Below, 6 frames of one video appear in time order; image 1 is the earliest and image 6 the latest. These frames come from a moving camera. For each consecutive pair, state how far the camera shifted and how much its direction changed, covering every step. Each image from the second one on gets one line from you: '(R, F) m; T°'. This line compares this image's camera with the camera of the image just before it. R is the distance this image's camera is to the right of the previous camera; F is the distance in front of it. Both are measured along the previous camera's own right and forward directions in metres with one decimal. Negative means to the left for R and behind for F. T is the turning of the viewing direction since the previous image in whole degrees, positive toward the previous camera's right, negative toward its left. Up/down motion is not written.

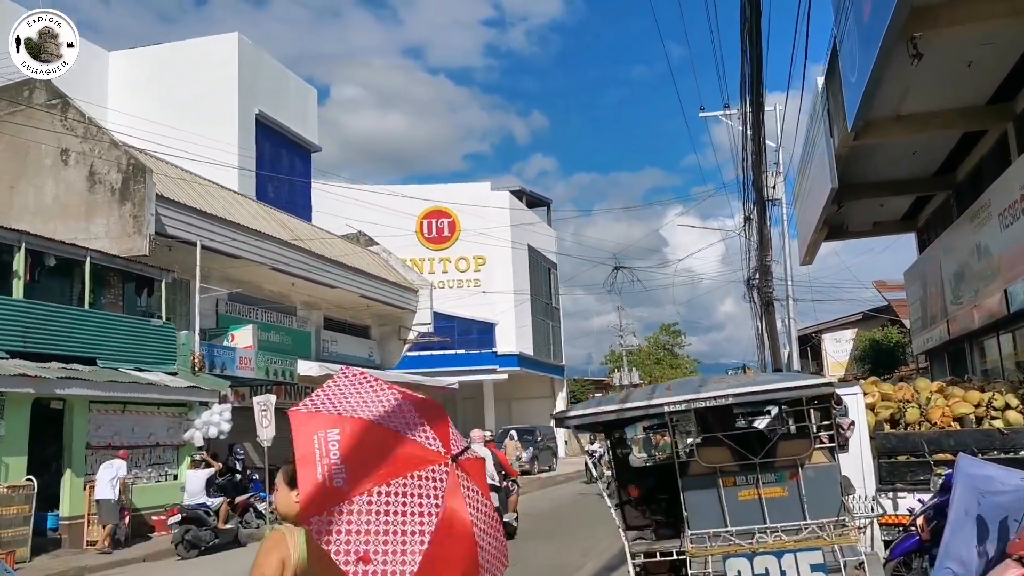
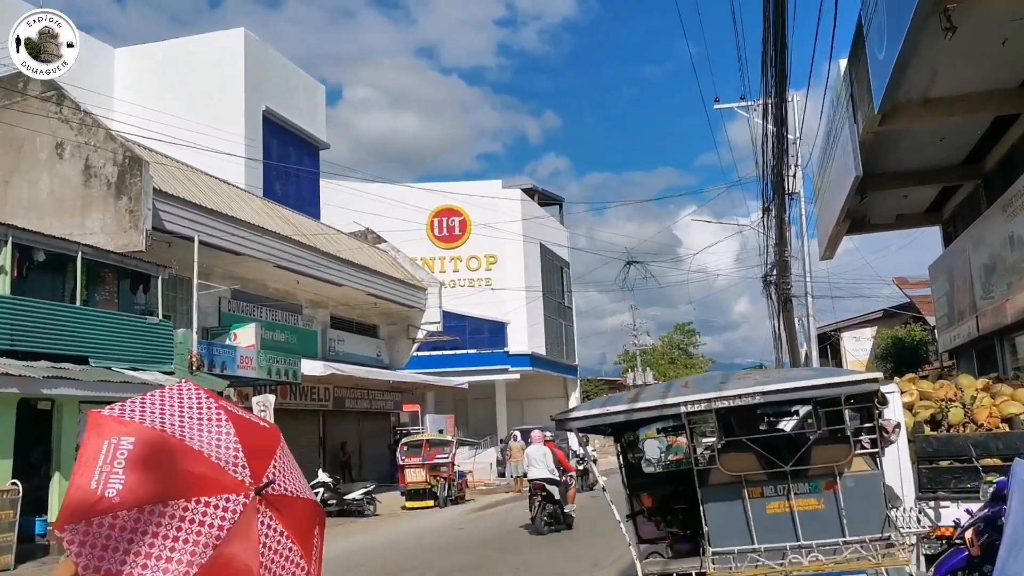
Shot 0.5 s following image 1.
(+0.1, +0.6) m; -1°
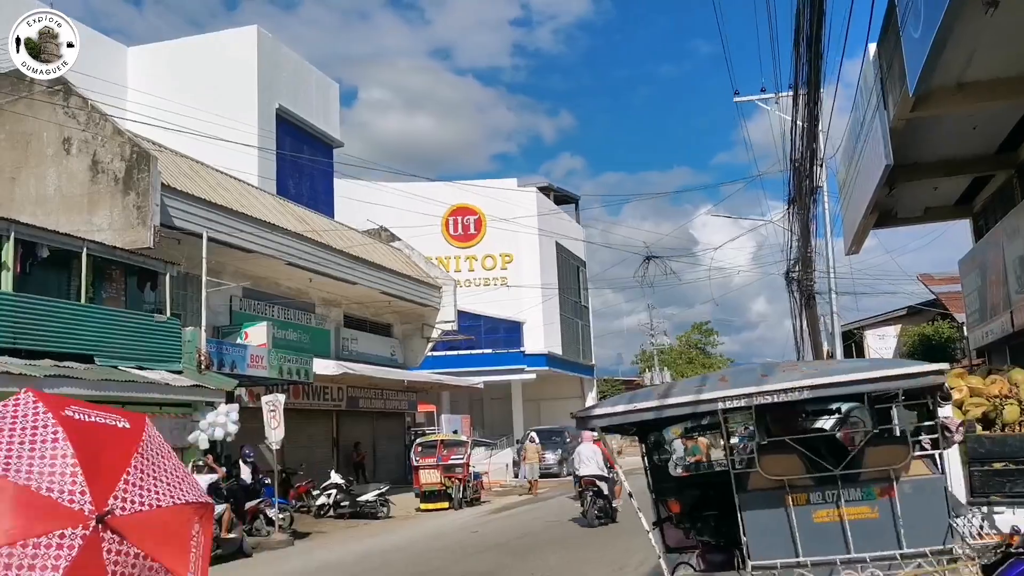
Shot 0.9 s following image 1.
(0.0, +0.4) m; -1°
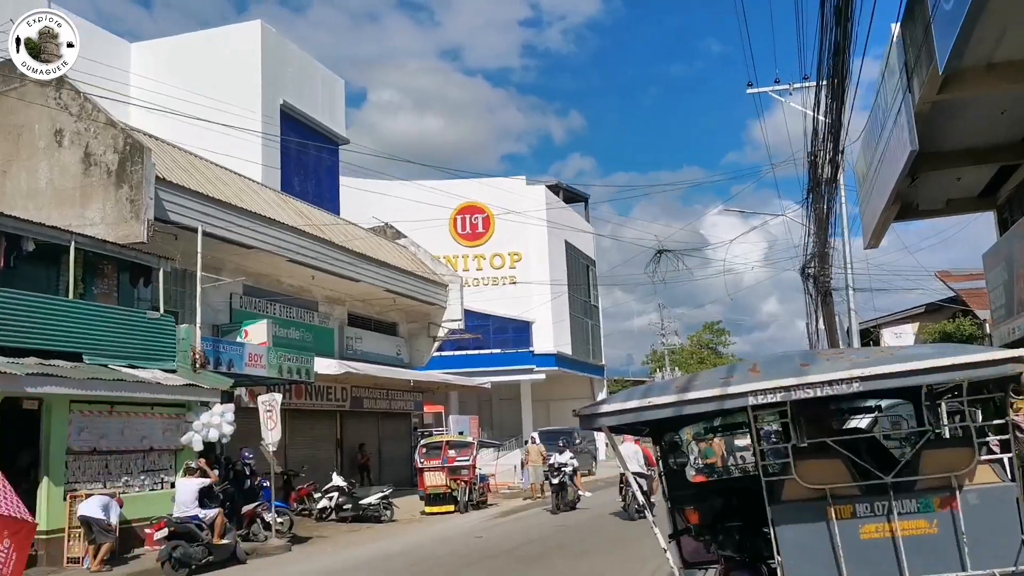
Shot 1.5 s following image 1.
(+0.1, +0.5) m; -1°
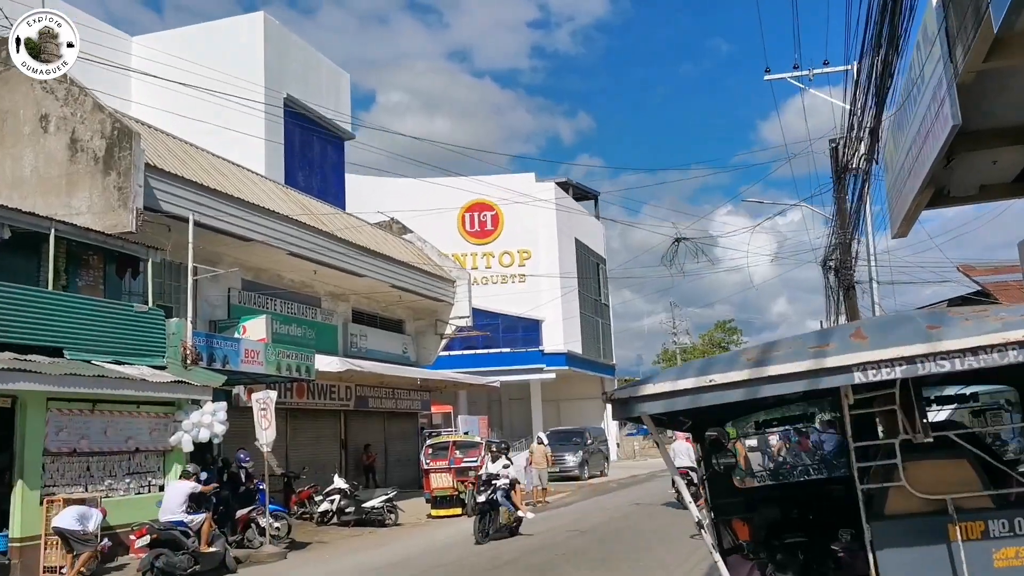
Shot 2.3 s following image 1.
(0.0, +0.8) m; -1°
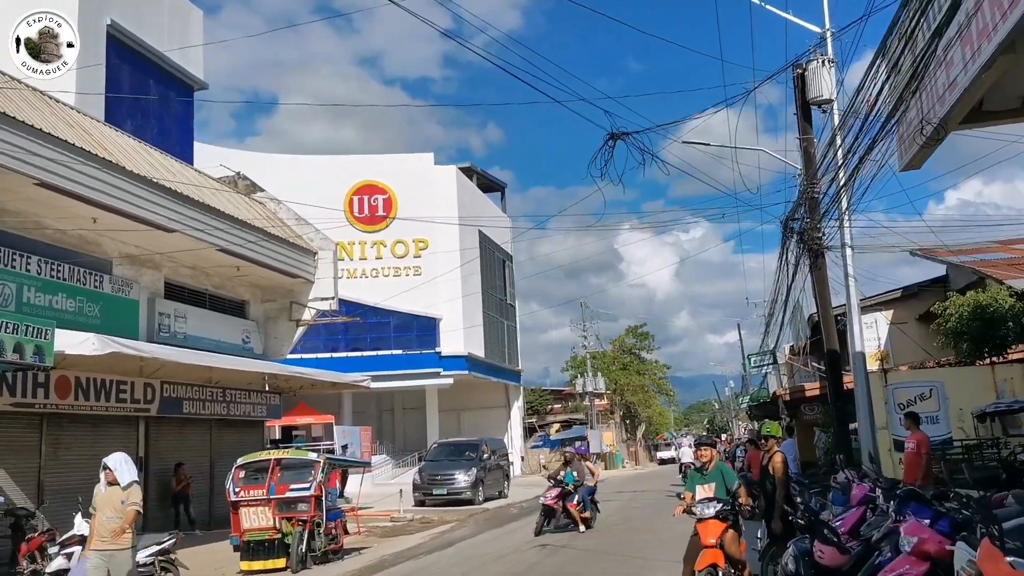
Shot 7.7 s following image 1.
(+0.8, +5.3) m; +6°
